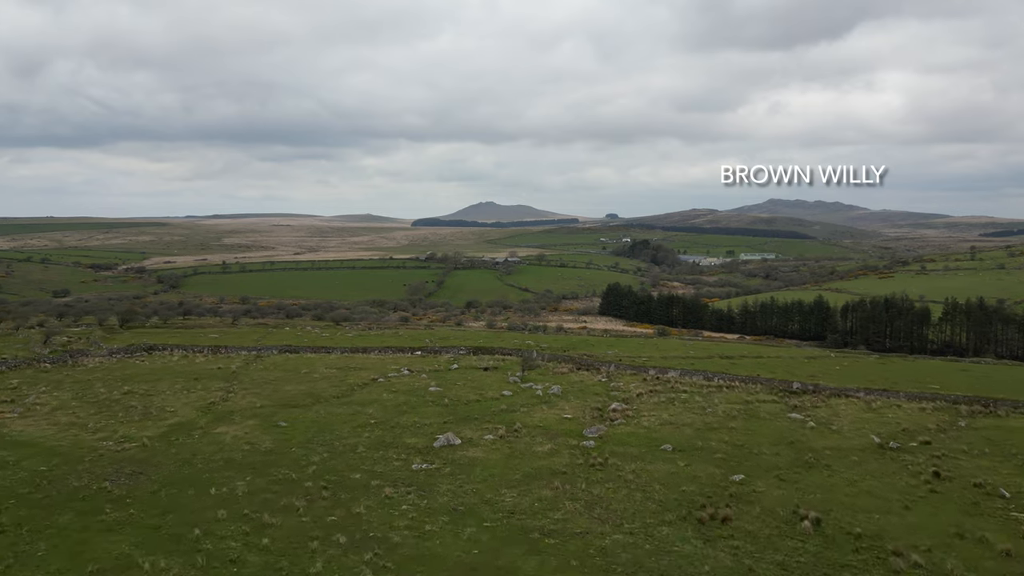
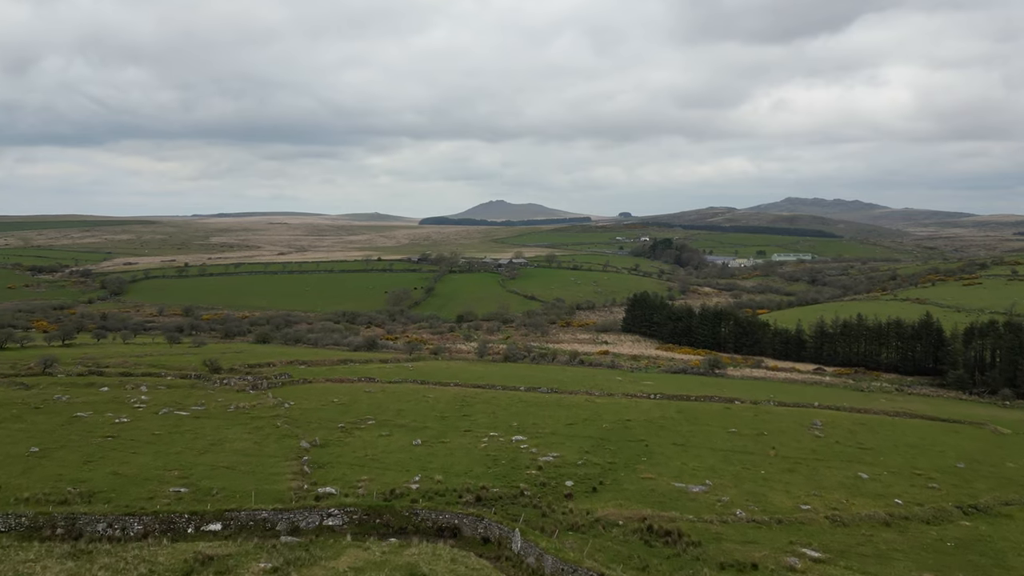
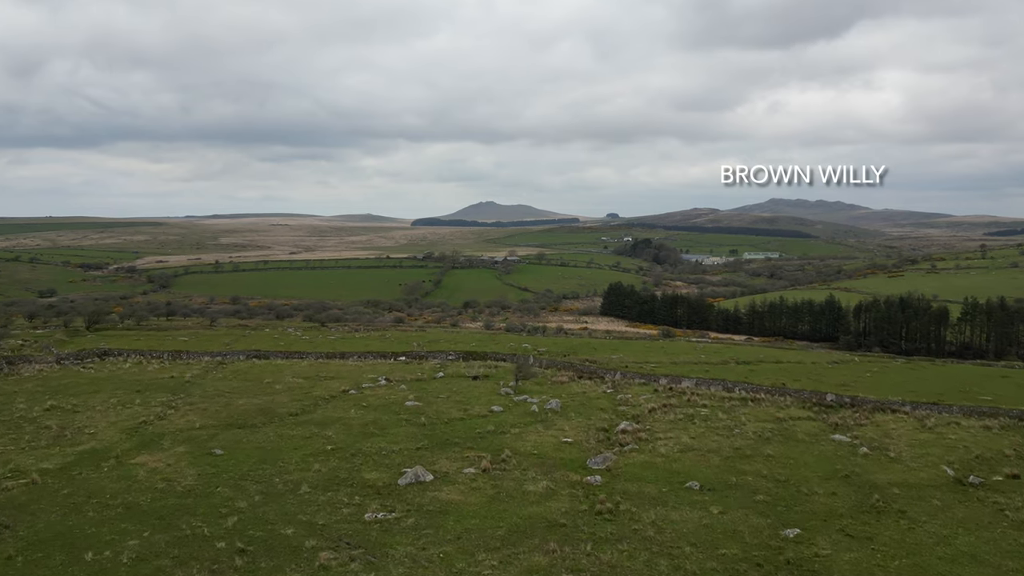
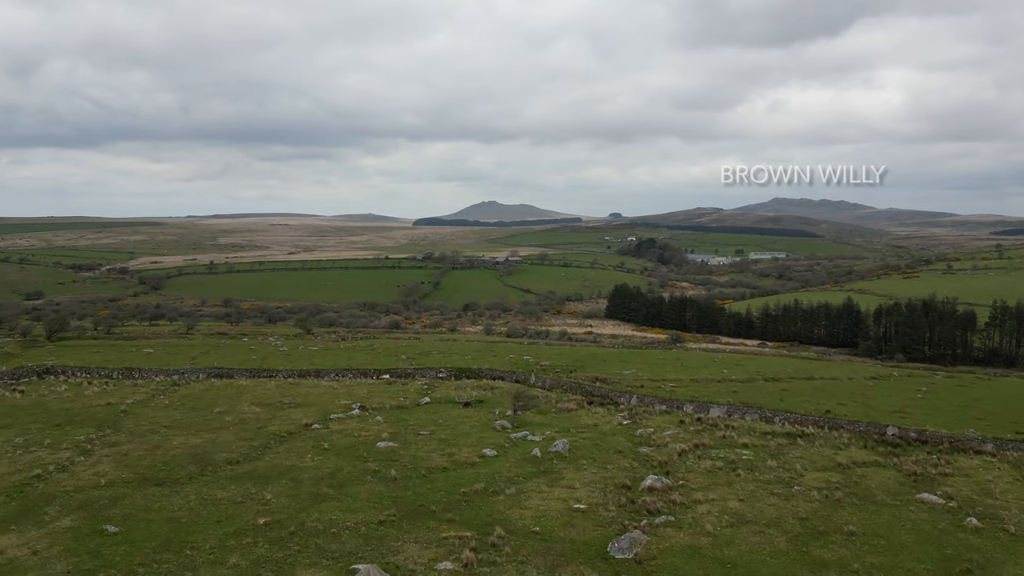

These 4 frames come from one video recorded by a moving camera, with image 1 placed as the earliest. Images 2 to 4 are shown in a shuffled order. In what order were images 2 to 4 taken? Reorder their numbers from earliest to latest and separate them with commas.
3, 4, 2
